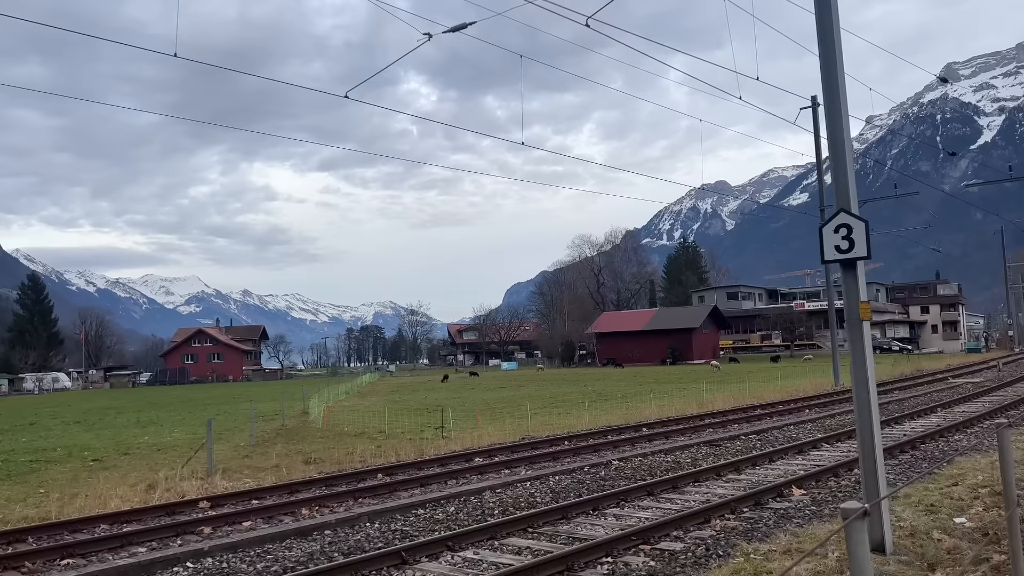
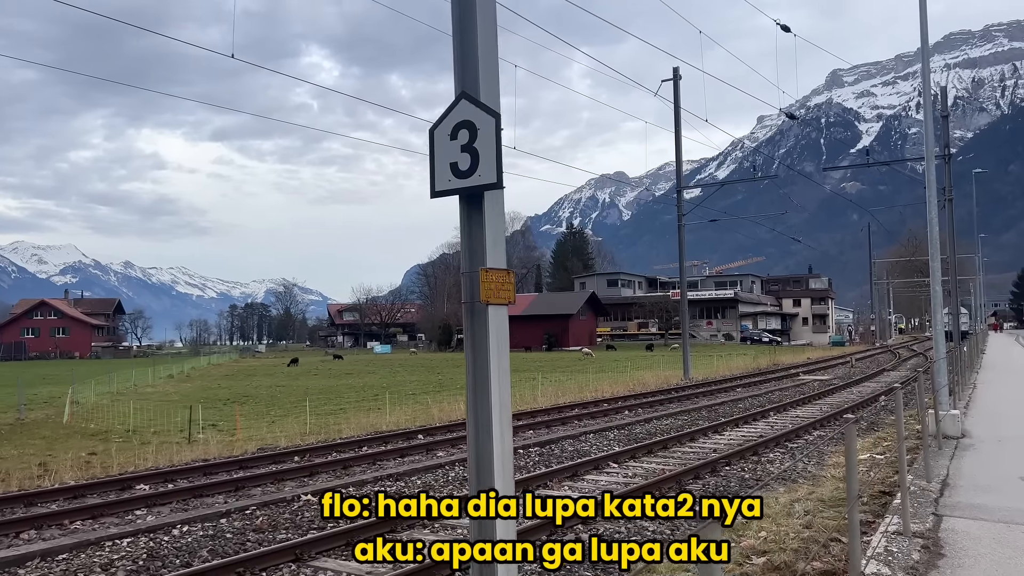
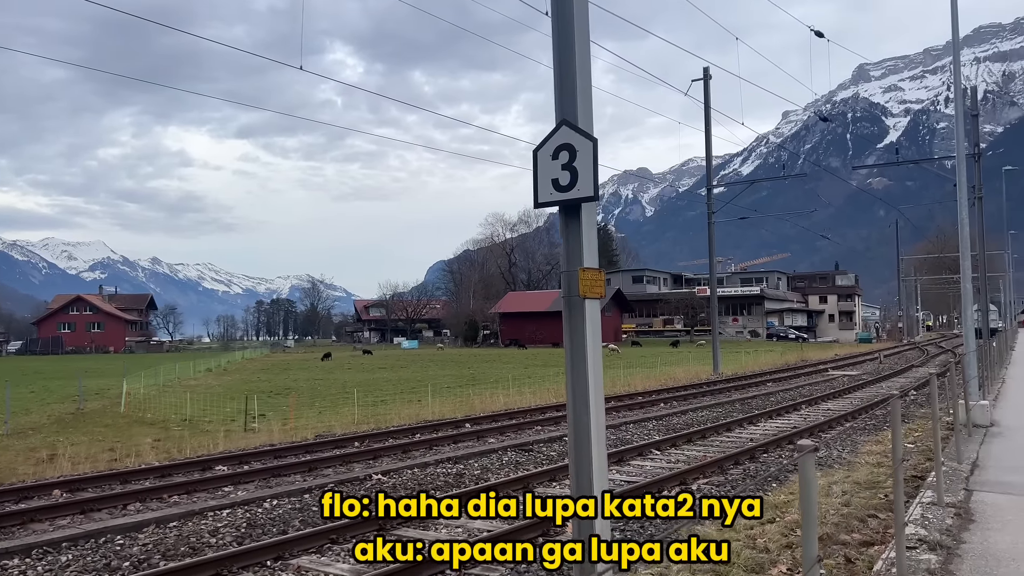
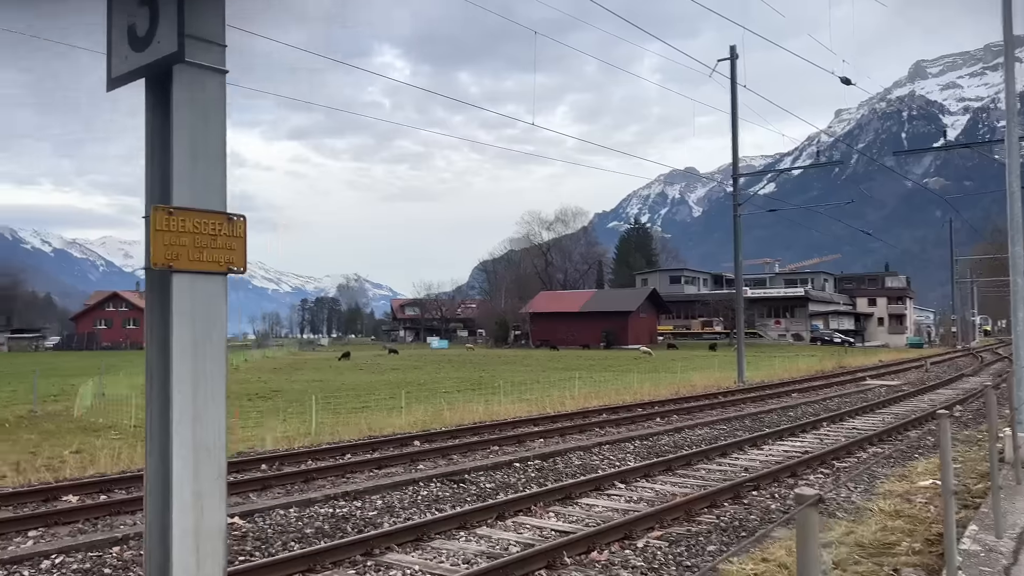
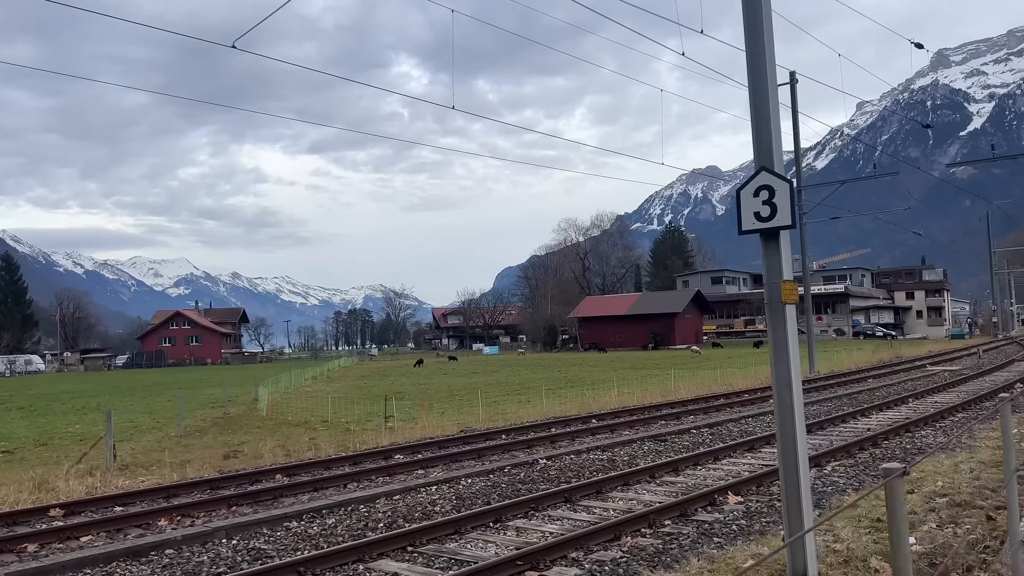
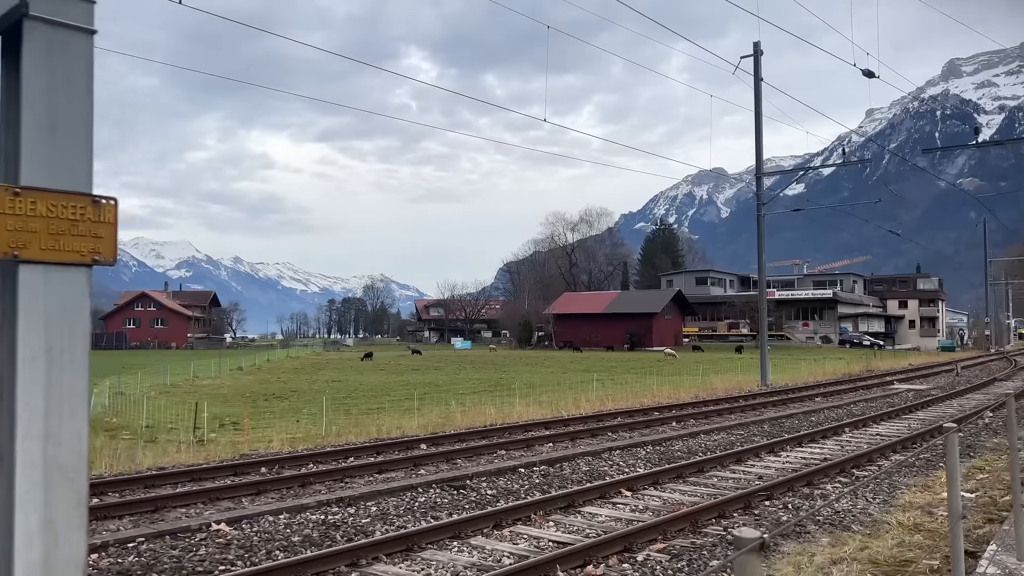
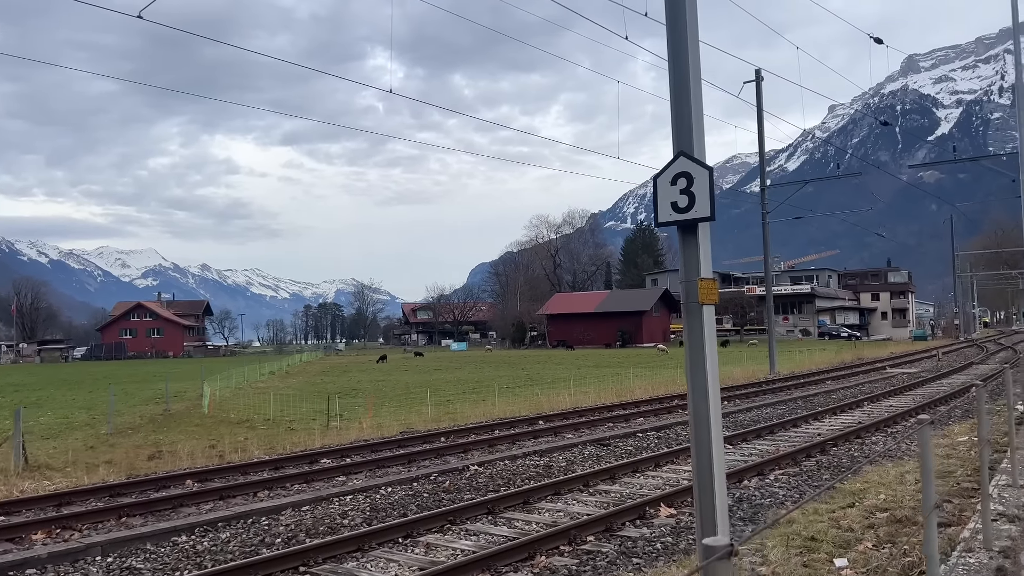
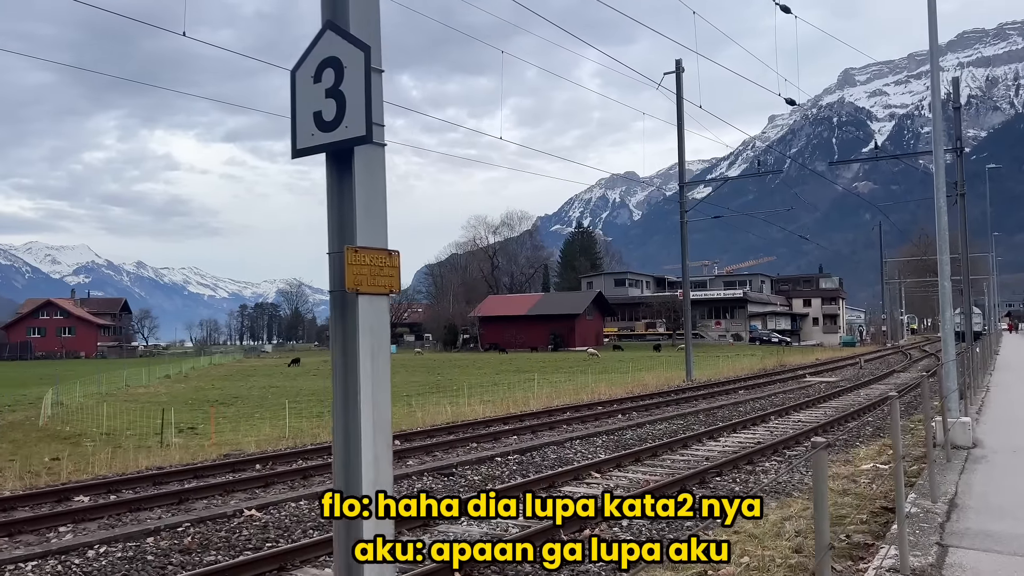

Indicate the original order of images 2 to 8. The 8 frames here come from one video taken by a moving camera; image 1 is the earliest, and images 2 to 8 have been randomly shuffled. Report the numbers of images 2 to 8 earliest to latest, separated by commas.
5, 7, 3, 2, 8, 4, 6
